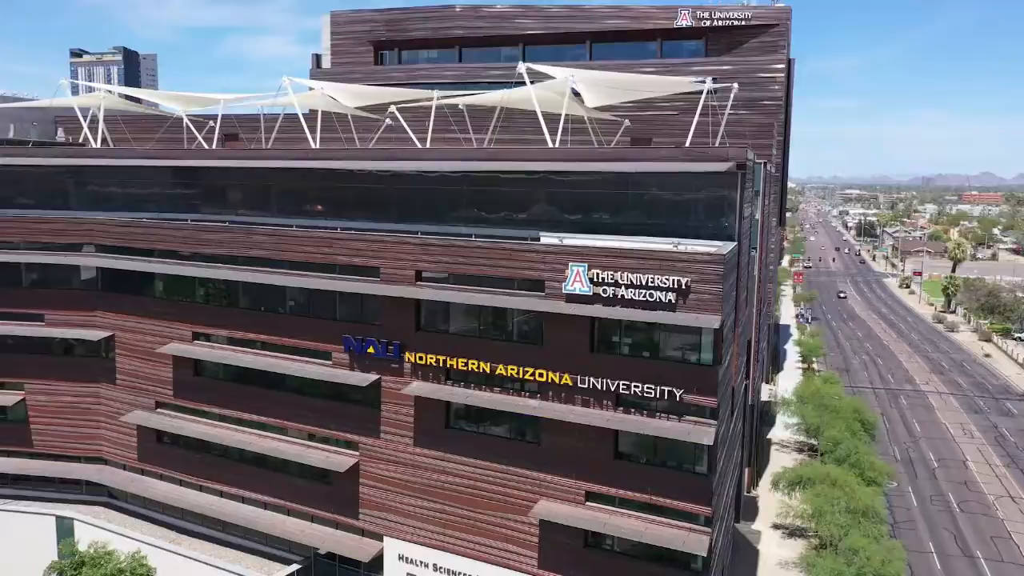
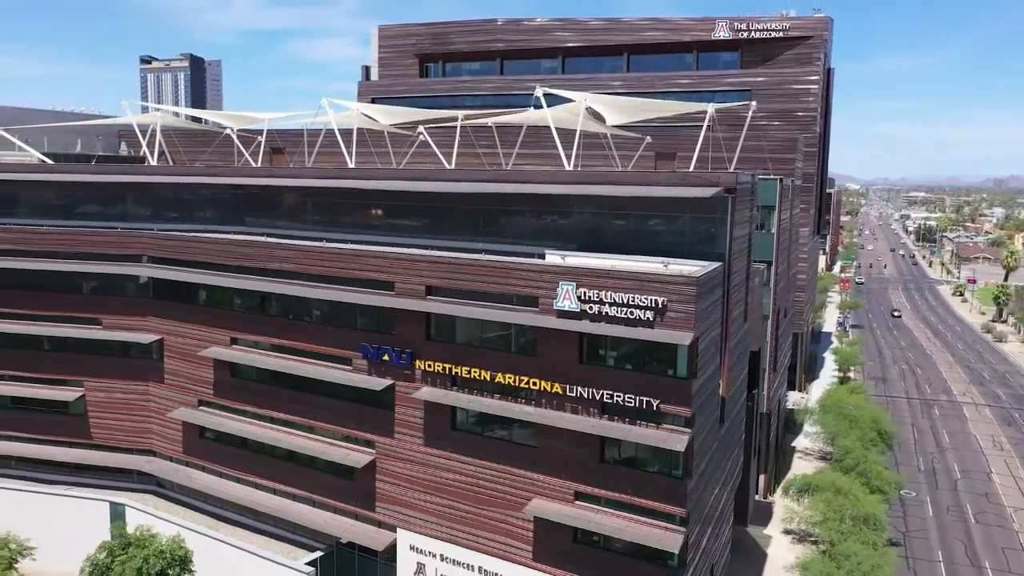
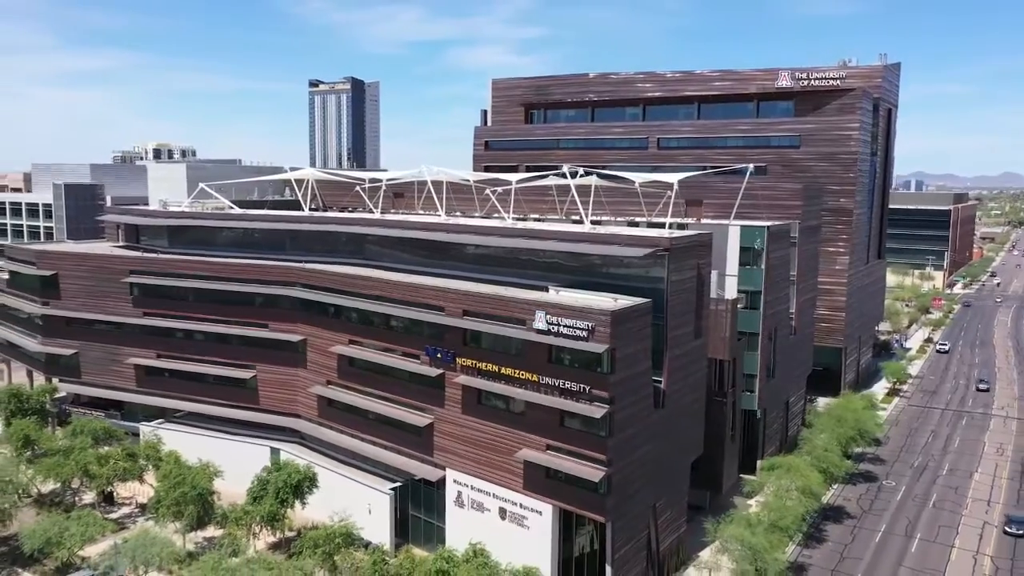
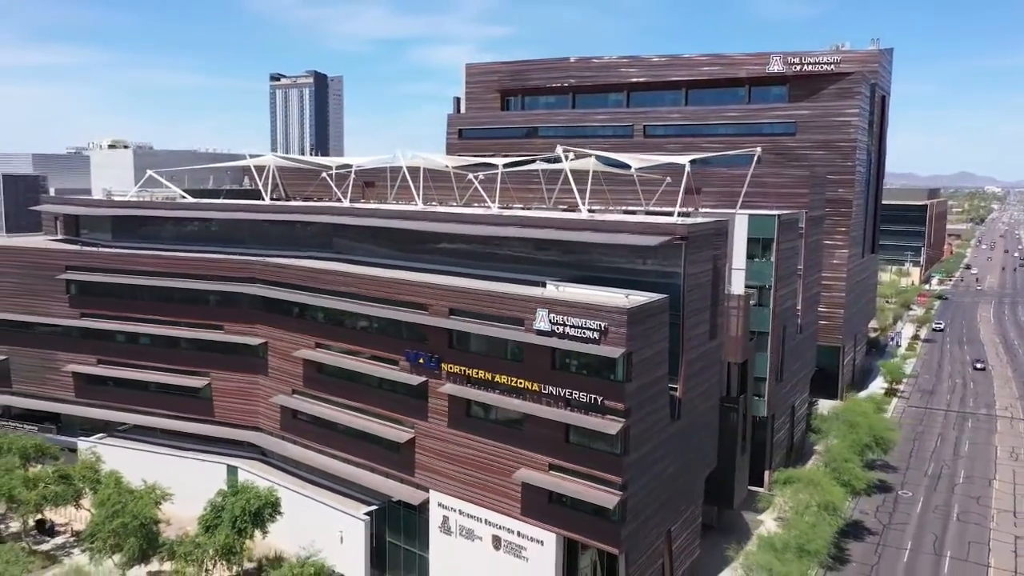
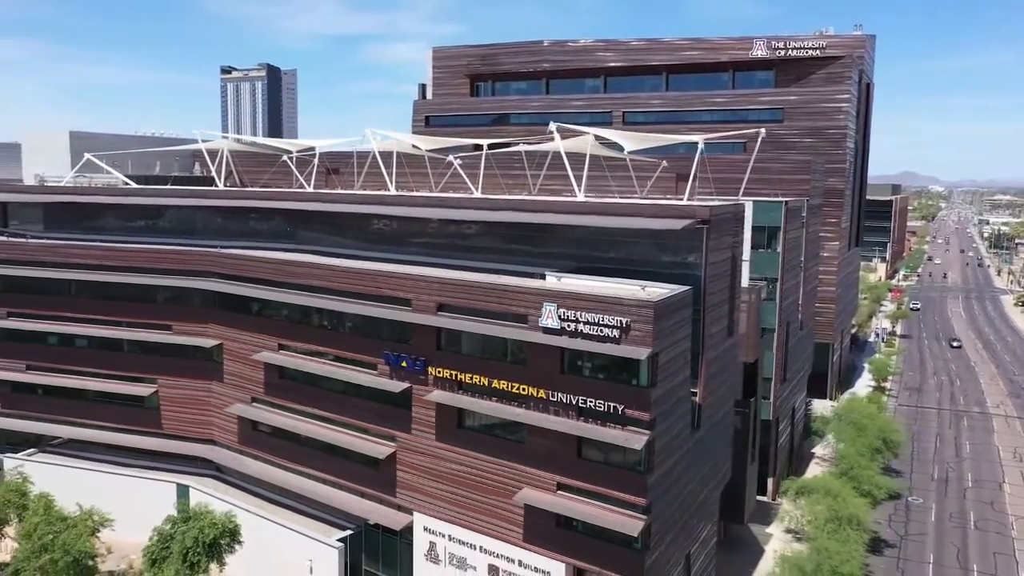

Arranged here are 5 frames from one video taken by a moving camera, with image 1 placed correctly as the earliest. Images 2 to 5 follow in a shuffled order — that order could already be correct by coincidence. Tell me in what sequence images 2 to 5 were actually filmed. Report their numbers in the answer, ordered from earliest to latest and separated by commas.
2, 5, 4, 3
